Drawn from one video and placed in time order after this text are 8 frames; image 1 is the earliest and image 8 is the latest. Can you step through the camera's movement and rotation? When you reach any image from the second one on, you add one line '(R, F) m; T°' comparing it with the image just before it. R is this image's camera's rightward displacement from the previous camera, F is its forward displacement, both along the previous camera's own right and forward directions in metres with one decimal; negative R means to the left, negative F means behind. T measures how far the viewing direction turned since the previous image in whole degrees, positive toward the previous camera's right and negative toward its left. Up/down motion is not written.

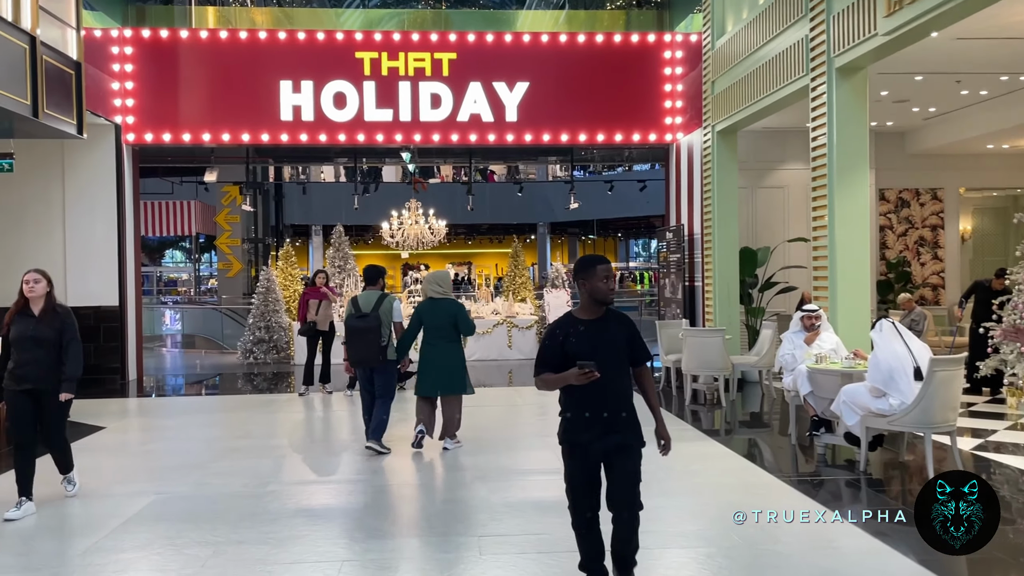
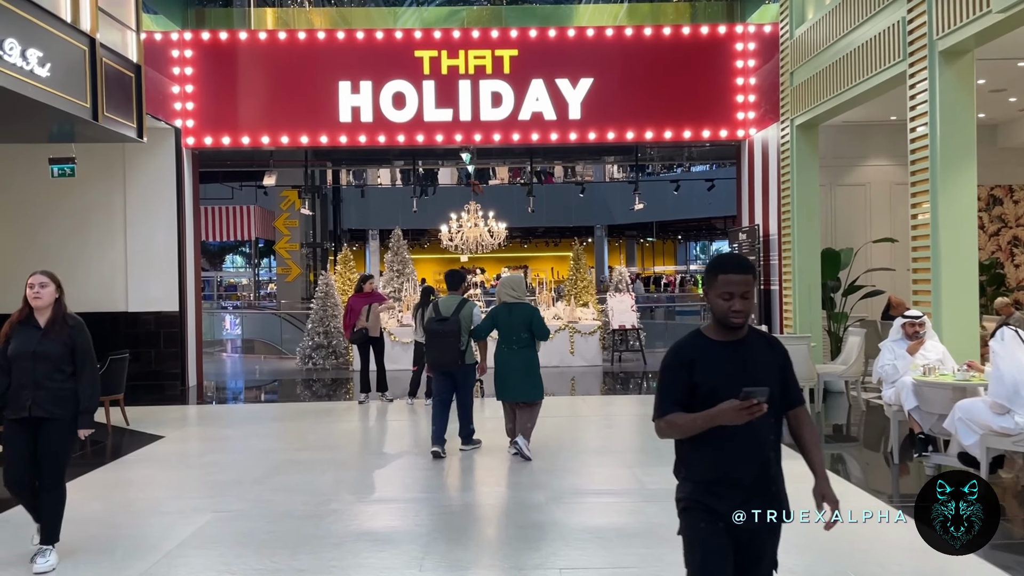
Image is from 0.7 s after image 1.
(-0.1, +0.4) m; -4°
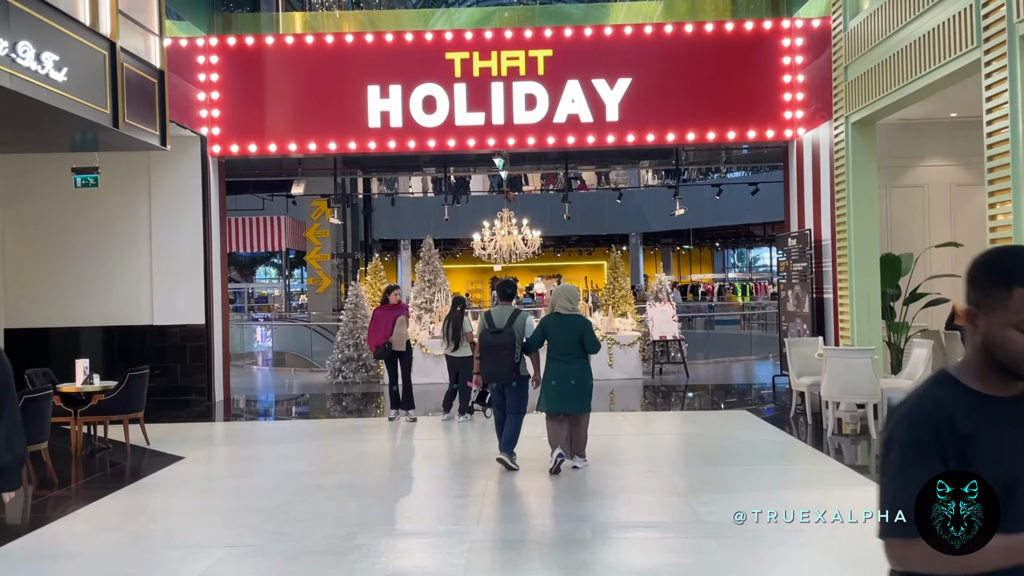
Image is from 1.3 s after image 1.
(0.0, +0.4) m; -2°
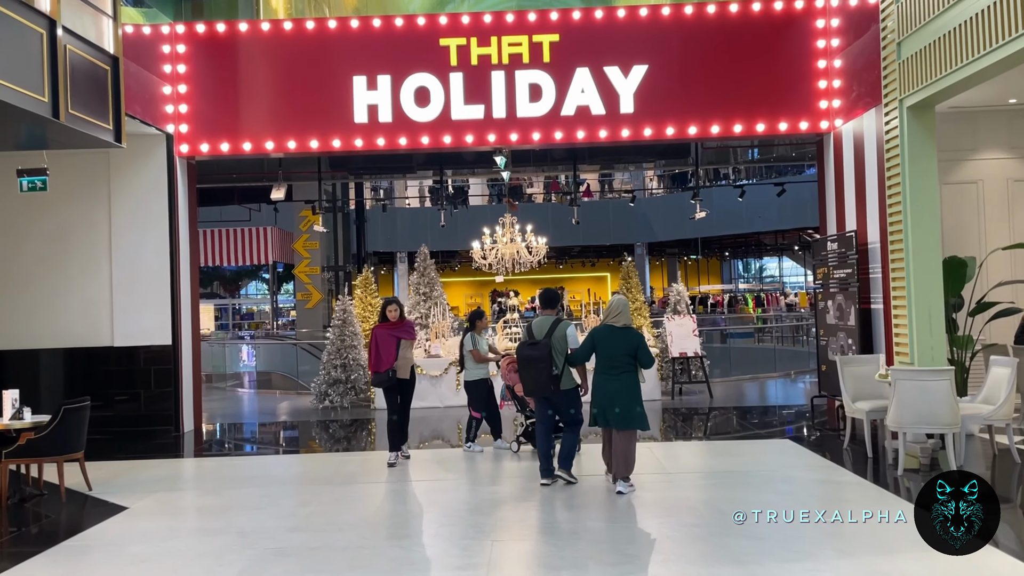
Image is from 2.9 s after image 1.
(0.0, +1.0) m; 0°
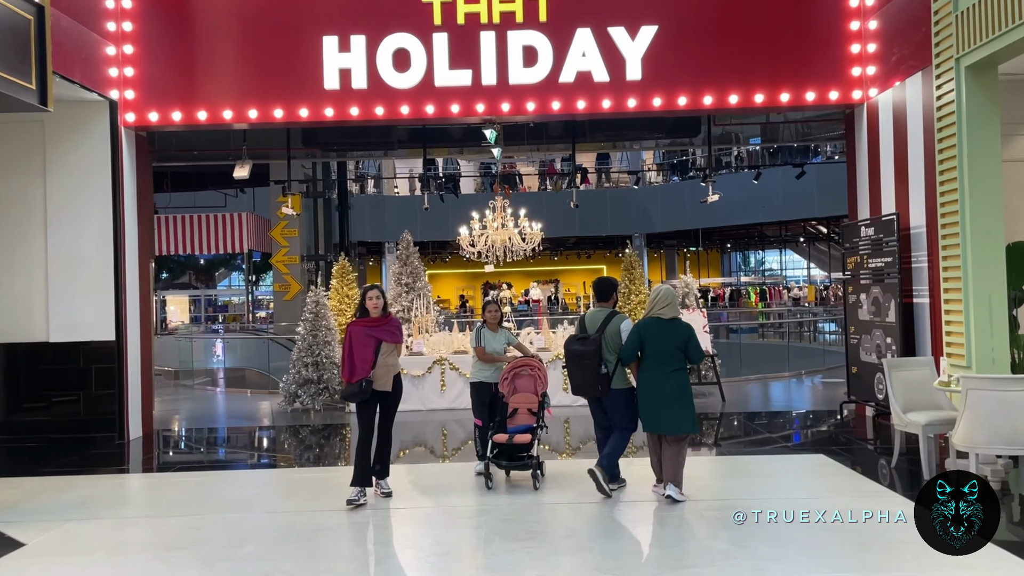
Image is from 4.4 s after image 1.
(0.0, +1.0) m; 0°
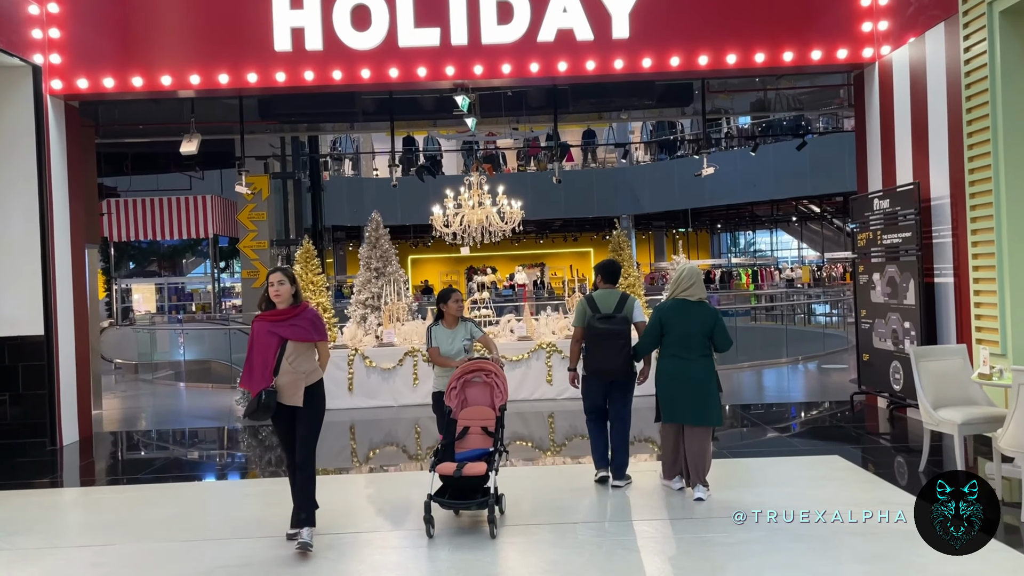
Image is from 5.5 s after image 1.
(+0.1, +0.7) m; +1°
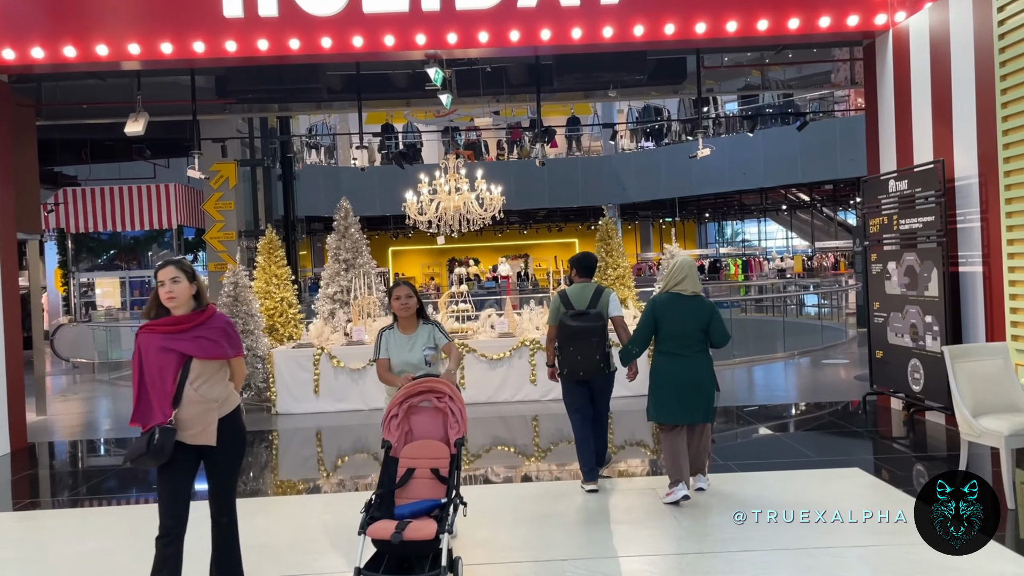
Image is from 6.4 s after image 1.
(0.0, +0.6) m; +1°
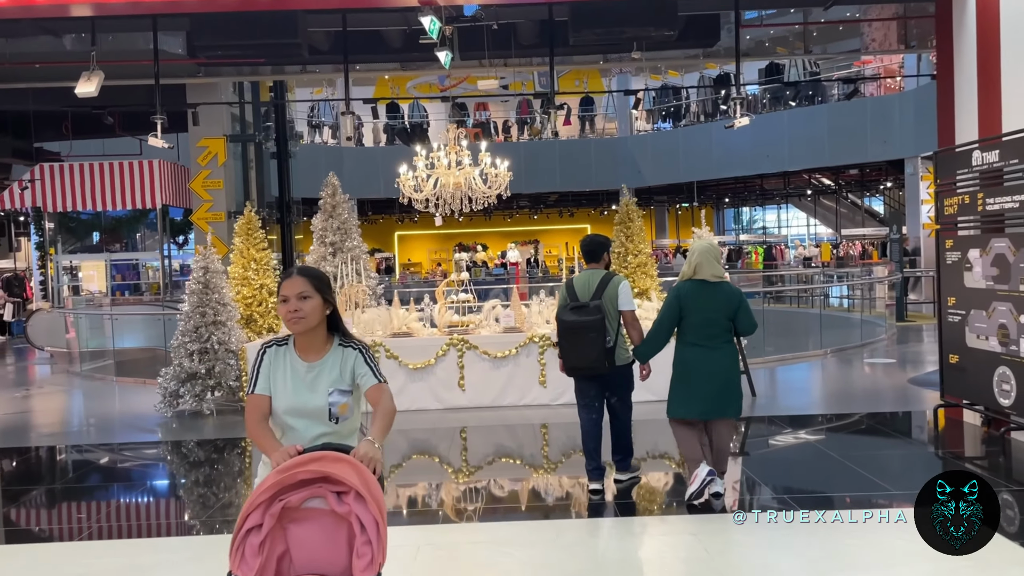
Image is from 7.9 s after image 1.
(0.0, +0.9) m; -1°
